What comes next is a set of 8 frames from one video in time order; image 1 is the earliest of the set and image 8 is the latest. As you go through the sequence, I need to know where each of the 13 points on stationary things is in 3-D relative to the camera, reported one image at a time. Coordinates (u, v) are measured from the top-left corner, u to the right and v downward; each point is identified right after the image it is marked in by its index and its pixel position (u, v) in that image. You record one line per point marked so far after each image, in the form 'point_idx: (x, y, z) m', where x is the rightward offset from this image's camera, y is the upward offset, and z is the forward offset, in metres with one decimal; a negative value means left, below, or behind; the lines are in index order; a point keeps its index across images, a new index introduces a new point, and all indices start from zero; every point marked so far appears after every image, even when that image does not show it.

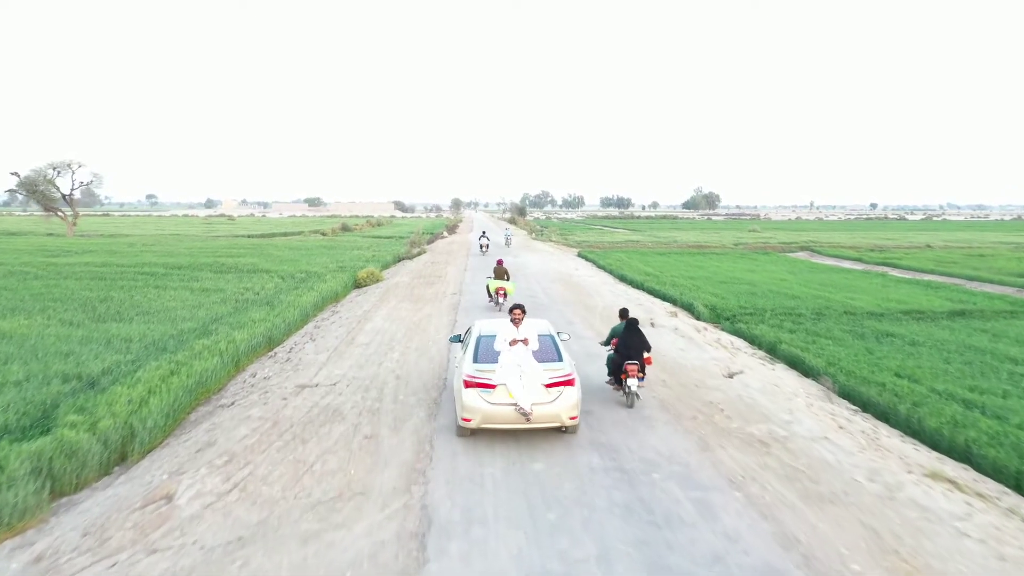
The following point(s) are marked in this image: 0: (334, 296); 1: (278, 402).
0: (-4.3, -0.2, +19.7) m
1: (-2.4, -1.2, +8.4) m
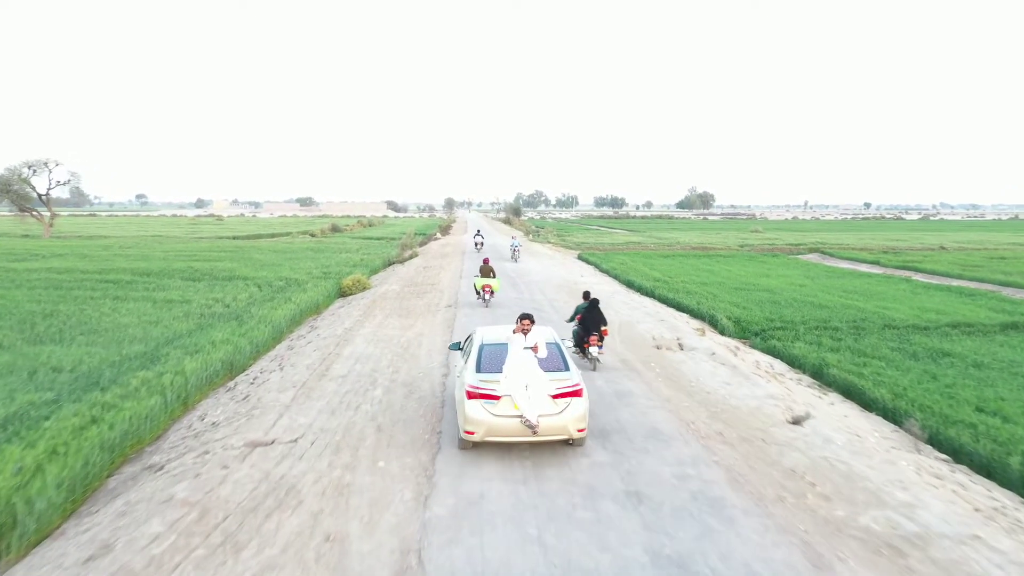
0: (-4.3, -0.4, +17.6) m
1: (-2.3, -1.4, +6.3) m
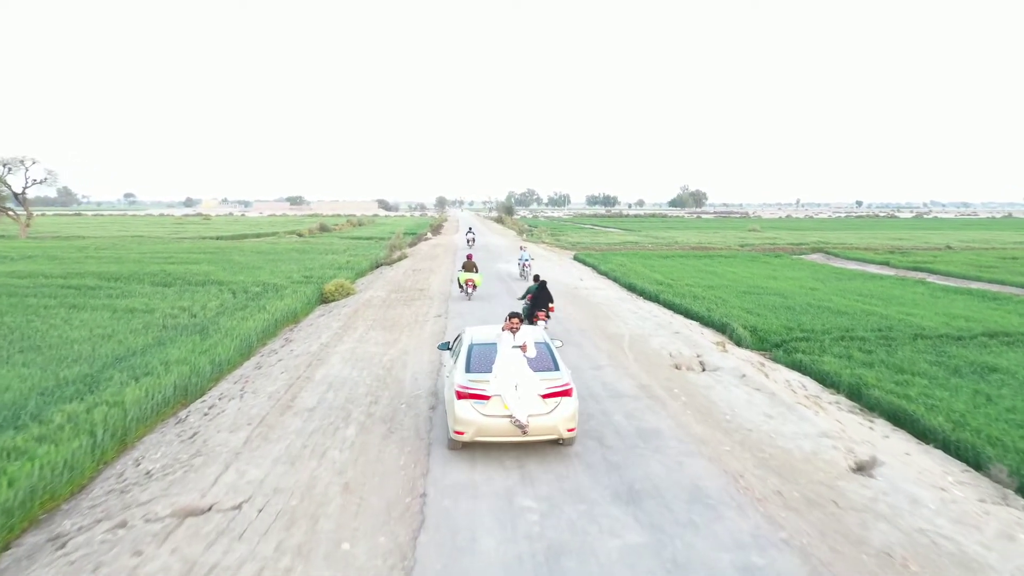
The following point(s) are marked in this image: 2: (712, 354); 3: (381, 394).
0: (-4.4, -0.6, +16.1) m
1: (-2.3, -1.6, +4.7) m
2: (+2.8, -0.9, +11.3) m
3: (-1.4, -1.1, +8.7) m
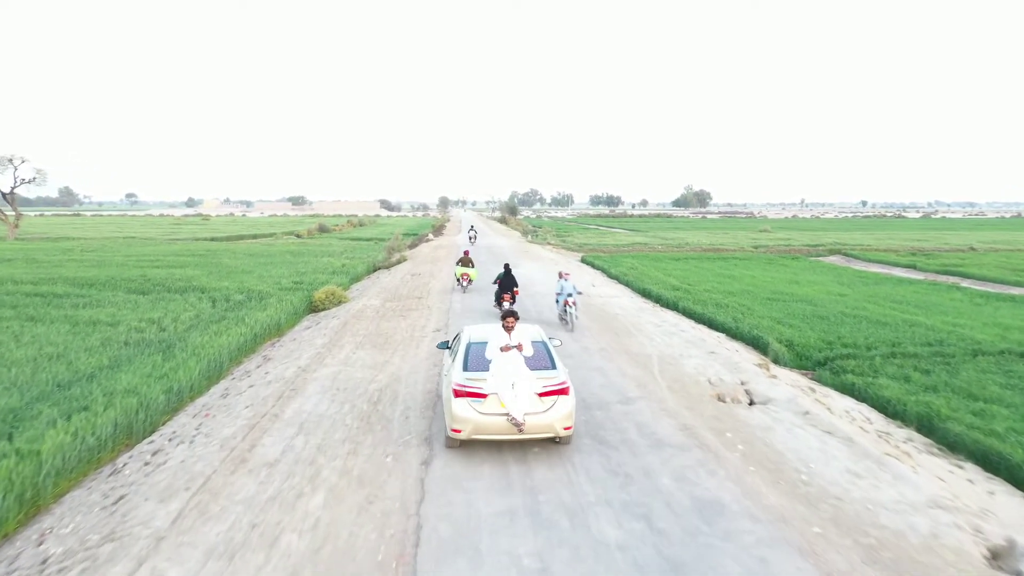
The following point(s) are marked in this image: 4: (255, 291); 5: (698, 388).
0: (-4.2, -0.7, +14.4) m
1: (-2.2, -1.8, +3.0) m
2: (+2.9, -1.1, +9.6) m
3: (-1.3, -1.3, +7.0) m
4: (-6.1, -0.1, +19.3) m
5: (+2.1, -1.1, +9.1) m
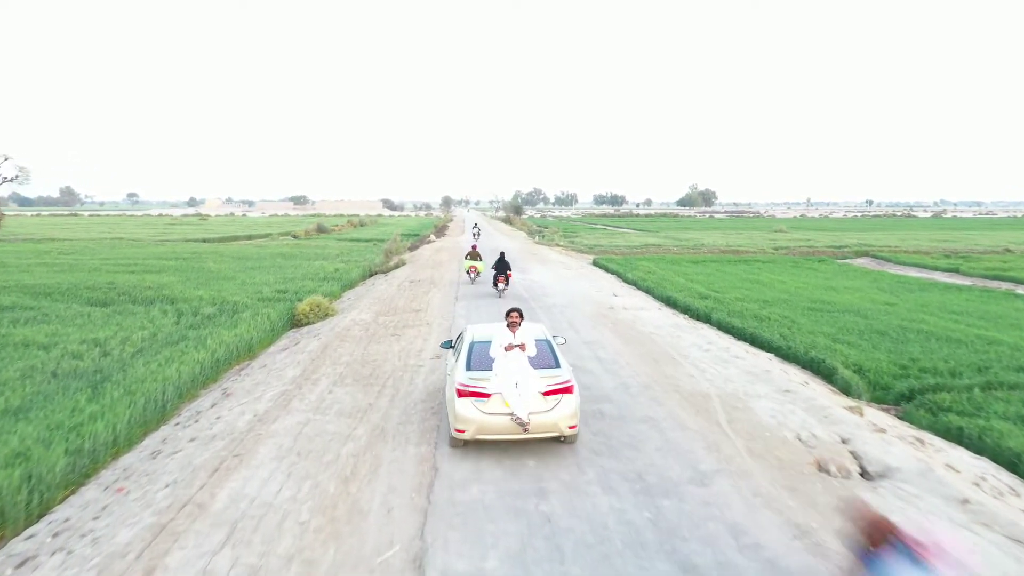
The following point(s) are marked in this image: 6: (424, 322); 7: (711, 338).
0: (-4.0, -1.0, +12.0) m
1: (-2.0, -2.0, +0.6) m
2: (+3.1, -1.3, +7.2) m
3: (-1.1, -1.5, +4.7) m
4: (-5.9, -0.3, +17.0) m
5: (+2.3, -1.3, +6.7) m
6: (-1.5, -0.6, +14.2) m
7: (+3.0, -0.8, +12.3) m
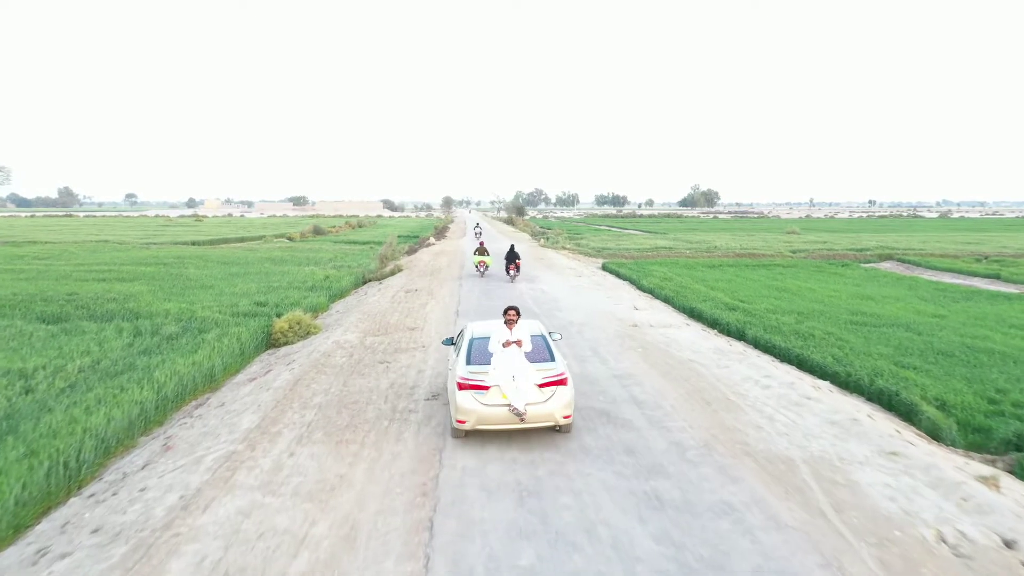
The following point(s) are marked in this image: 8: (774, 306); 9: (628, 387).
0: (-3.9, -1.2, +9.9) m
1: (-1.8, -2.2, -1.4) m
2: (+3.3, -1.5, +5.1) m
3: (-1.0, -1.8, +2.6) m
4: (-5.7, -0.5, +14.9) m
5: (+2.4, -1.6, +4.6) m
6: (-1.4, -0.9, +12.1) m
7: (+3.1, -1.0, +10.2) m
8: (+6.4, -0.4, +19.9) m
9: (+1.3, -1.1, +8.7) m
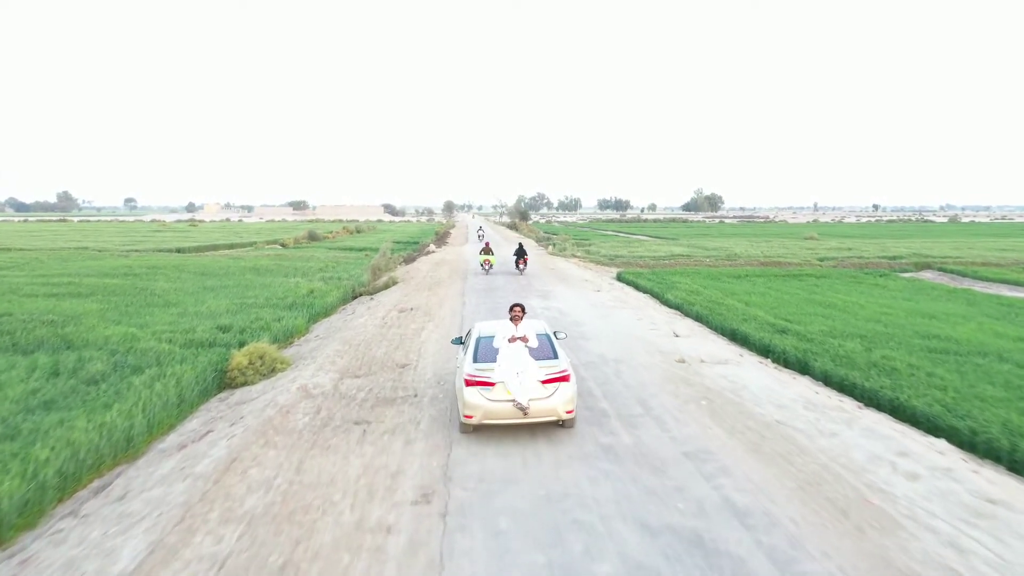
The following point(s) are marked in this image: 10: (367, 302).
0: (-3.6, -1.5, +7.1) m
1: (-1.6, -2.5, -4.3) m
2: (+3.5, -1.9, +2.2) m
3: (-0.8, -2.1, -0.3) m
4: (-5.5, -0.9, +12.1) m
5: (+2.6, -1.9, +1.8) m
6: (-1.1, -1.2, +9.3) m
7: (+3.4, -1.3, +7.4) m
8: (+6.6, -0.8, +17.1) m
9: (+1.5, -1.4, +5.8) m
10: (-3.2, -0.4, +17.9) m
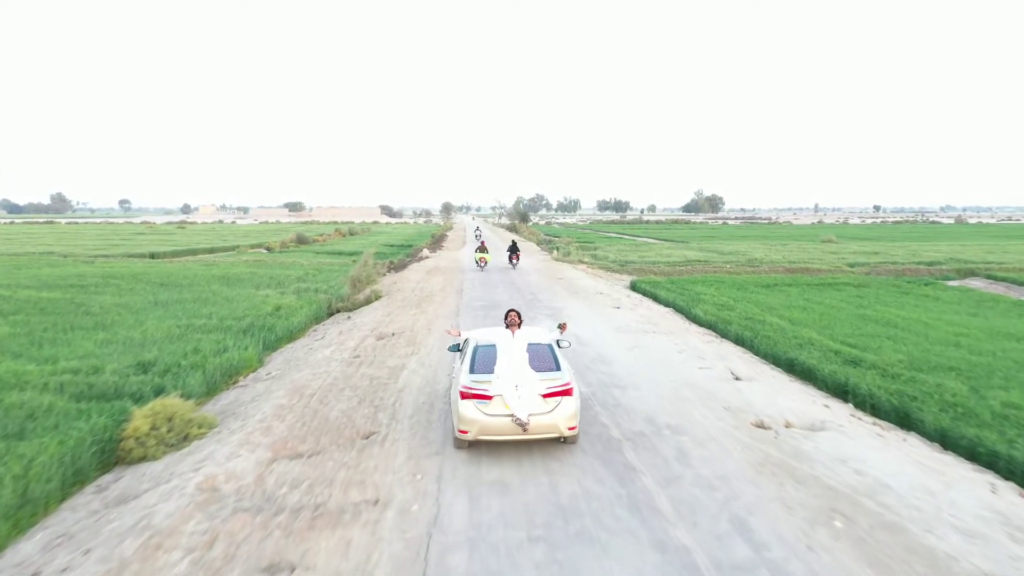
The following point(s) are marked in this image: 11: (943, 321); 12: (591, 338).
0: (-3.5, -1.9, +3.8) m
1: (-1.5, -2.8, -7.5) m
2: (+3.6, -2.2, -1.0) m
3: (-0.6, -2.4, -3.5) m
4: (-5.4, -1.2, +8.8) m
5: (+2.8, -2.2, -1.4) m
6: (-1.0, -1.5, +6.0) m
7: (+3.5, -1.7, +4.2) m
8: (+6.7, -1.2, +13.9) m
9: (+1.6, -1.7, +2.6) m
10: (-3.1, -0.7, +14.6) m
11: (+10.0, -0.7, +18.9) m
12: (+1.3, -0.9, +11.8) m
